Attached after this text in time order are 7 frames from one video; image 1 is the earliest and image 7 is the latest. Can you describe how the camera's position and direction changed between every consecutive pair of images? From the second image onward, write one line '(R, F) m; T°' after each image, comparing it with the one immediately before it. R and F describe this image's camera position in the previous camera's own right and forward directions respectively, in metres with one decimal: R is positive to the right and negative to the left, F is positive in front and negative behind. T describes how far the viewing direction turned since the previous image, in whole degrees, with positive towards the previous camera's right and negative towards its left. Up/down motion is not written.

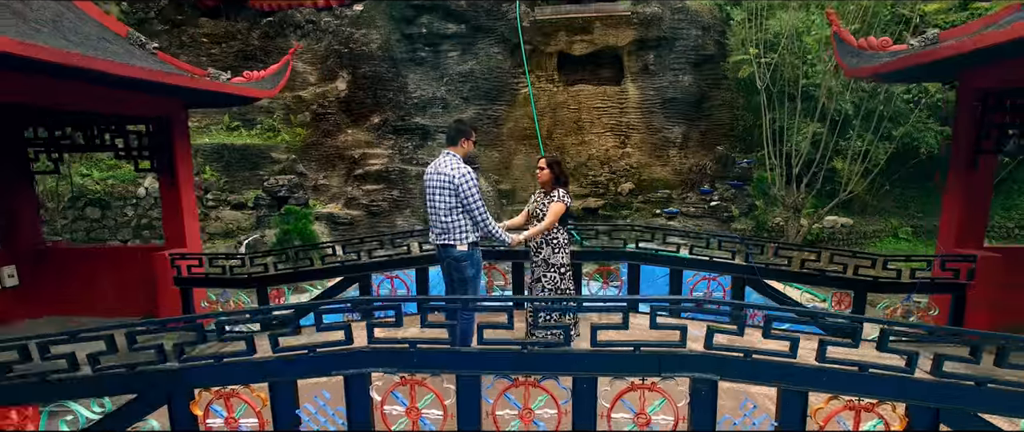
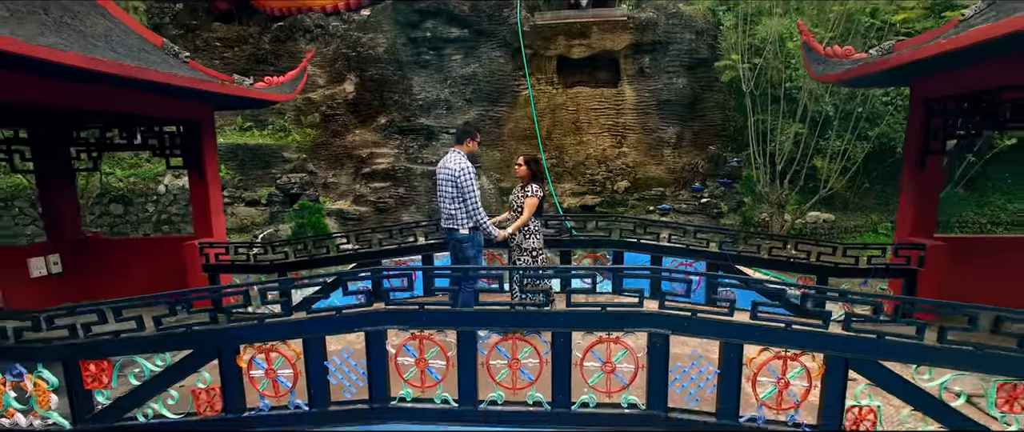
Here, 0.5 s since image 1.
(+0.1, -0.5) m; 0°
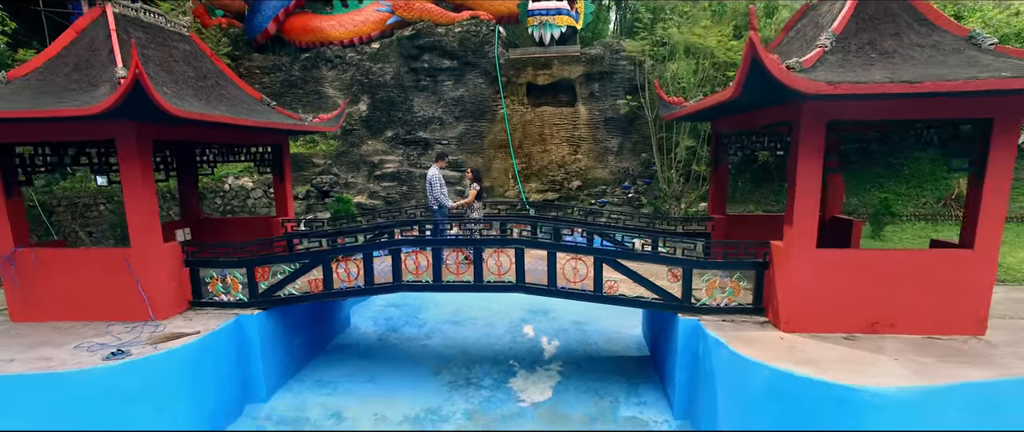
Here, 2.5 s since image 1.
(+0.5, -3.1) m; 0°
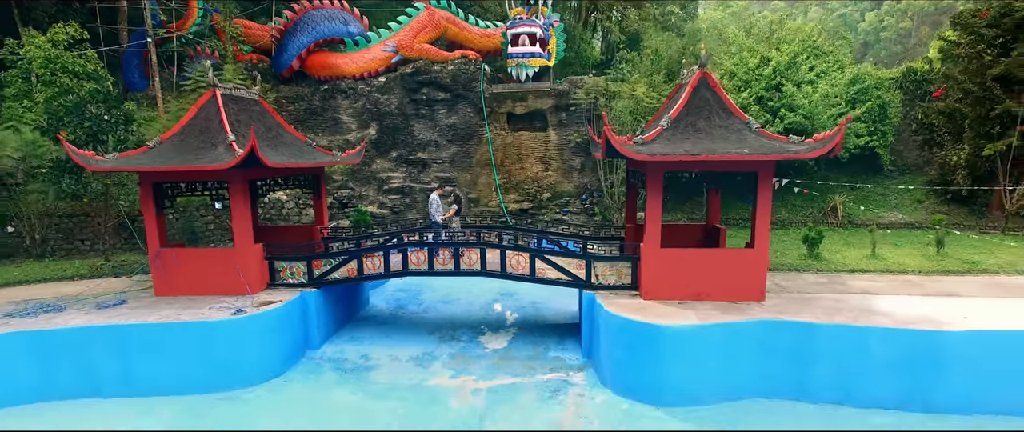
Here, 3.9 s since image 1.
(+0.4, -3.1) m; 0°
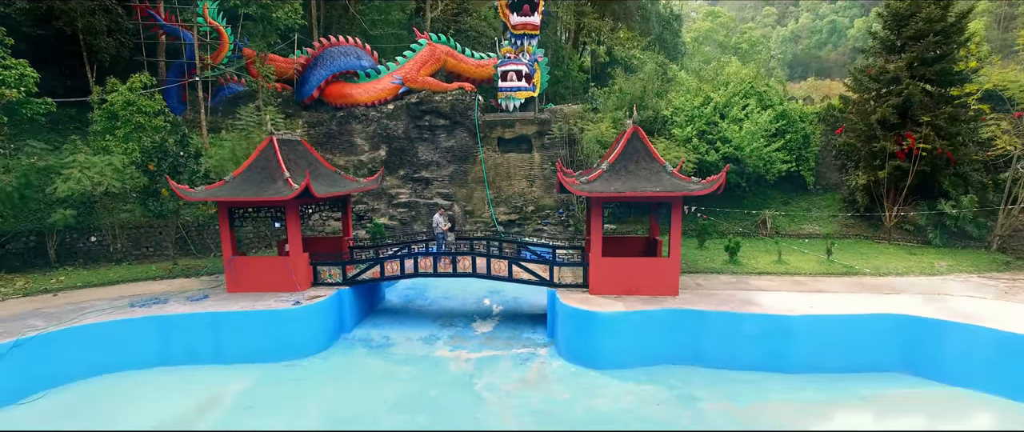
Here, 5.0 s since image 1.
(+0.3, -3.0) m; 0°
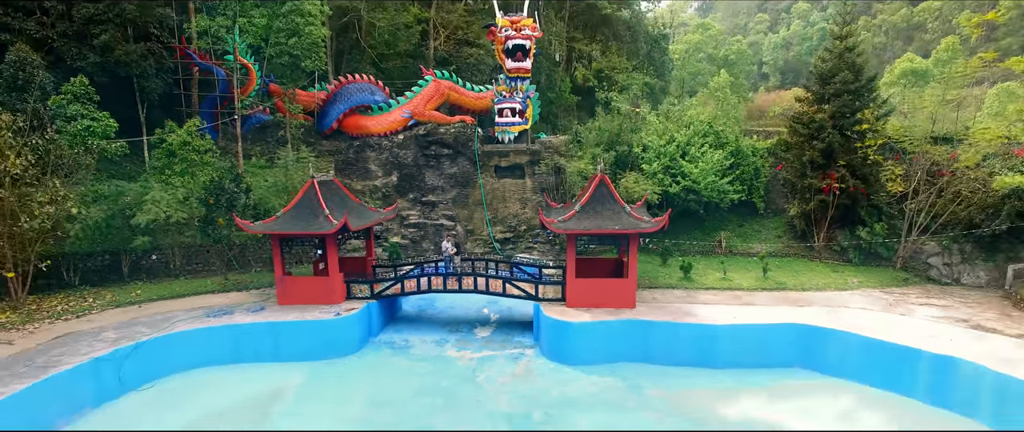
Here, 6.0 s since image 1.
(+0.1, -3.0) m; 0°
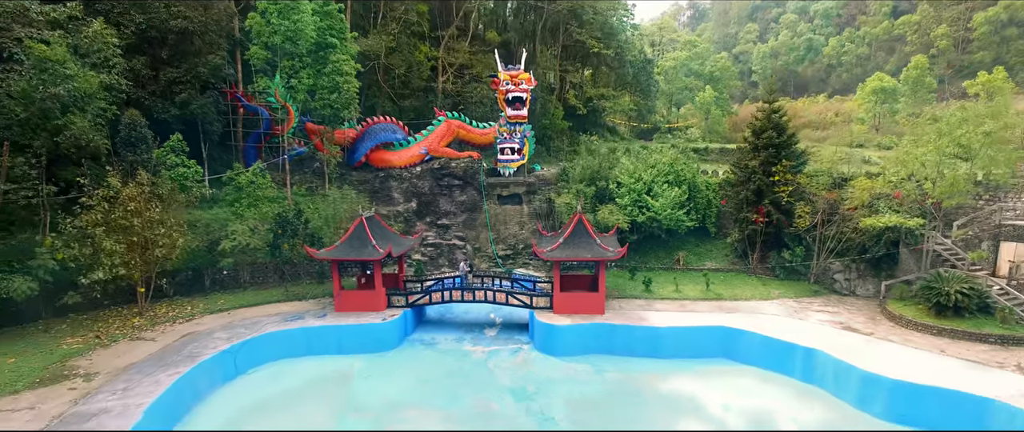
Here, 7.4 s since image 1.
(-0.1, -4.7) m; 0°
